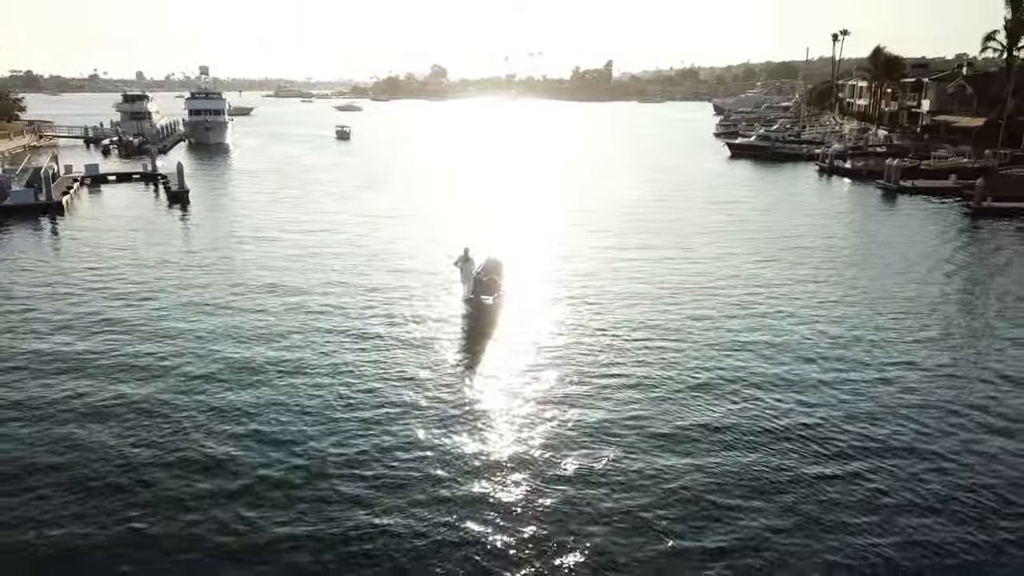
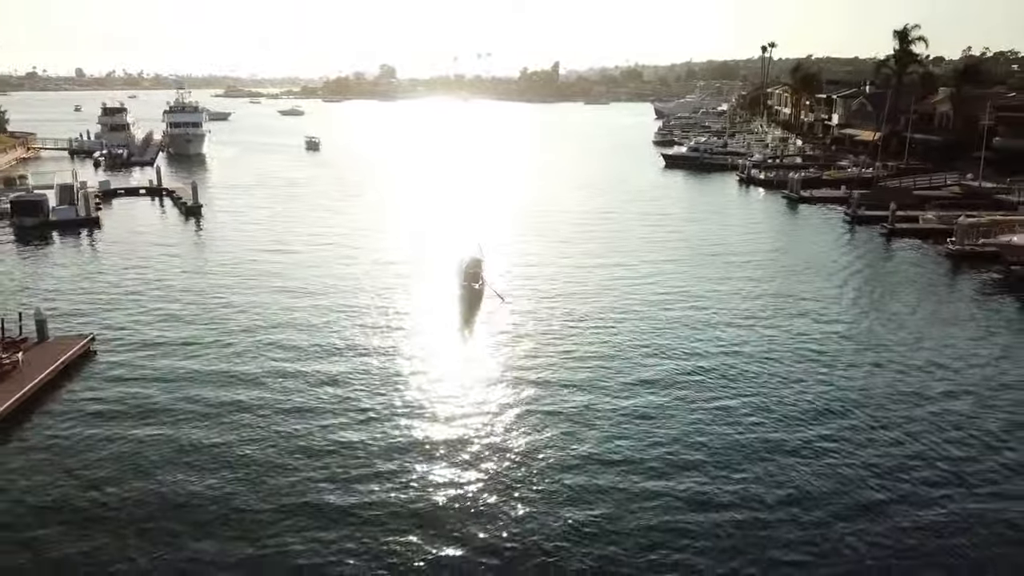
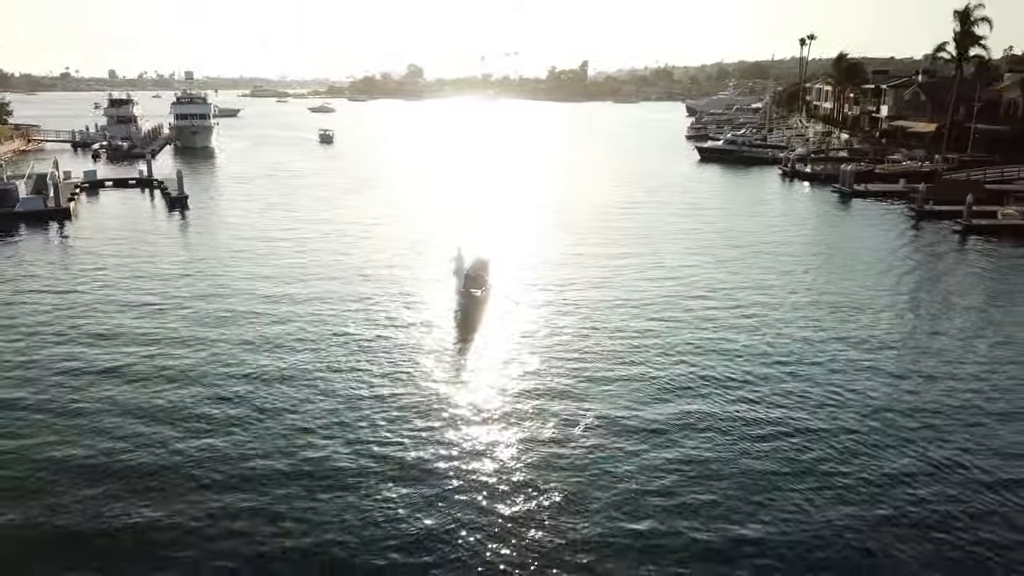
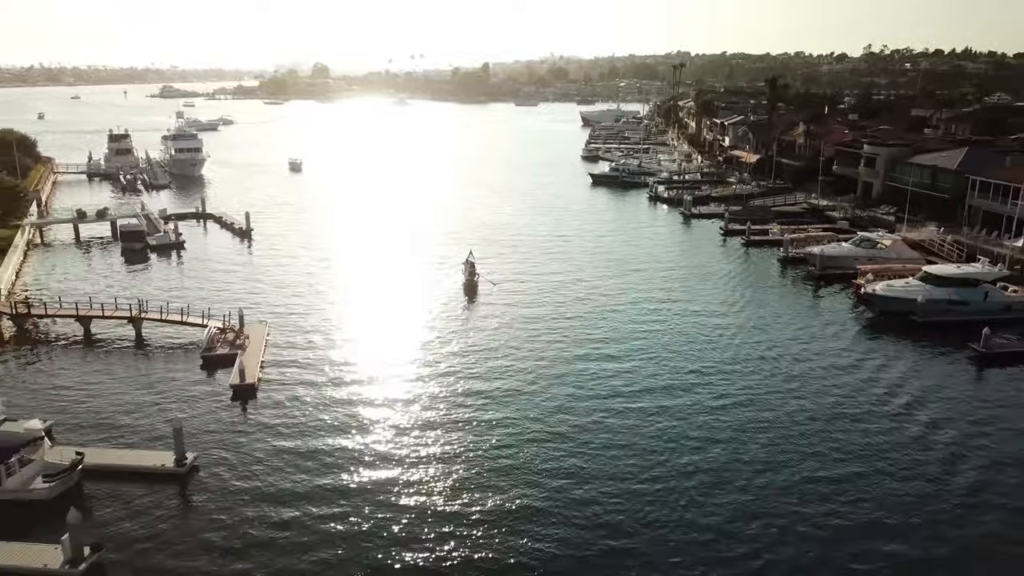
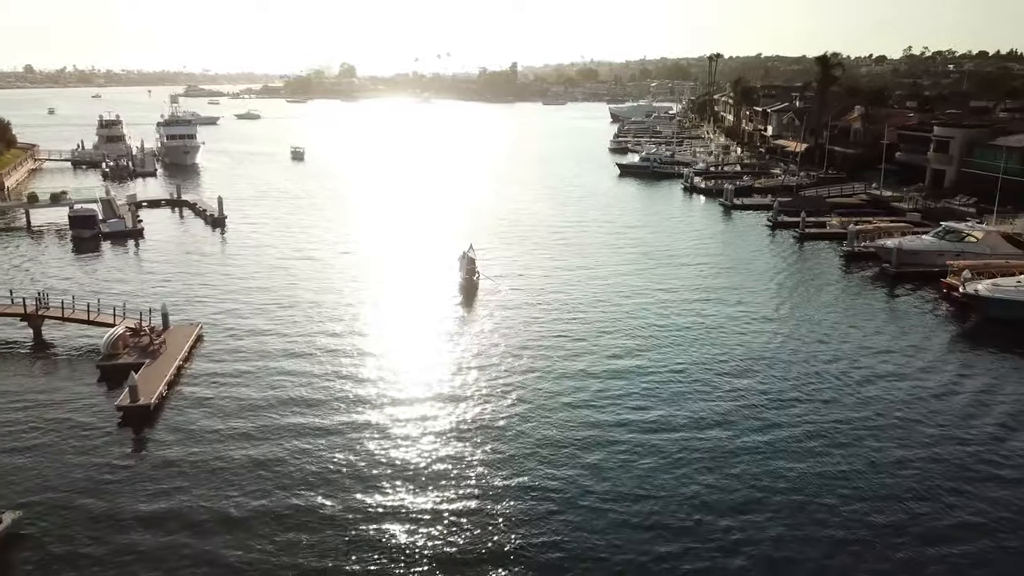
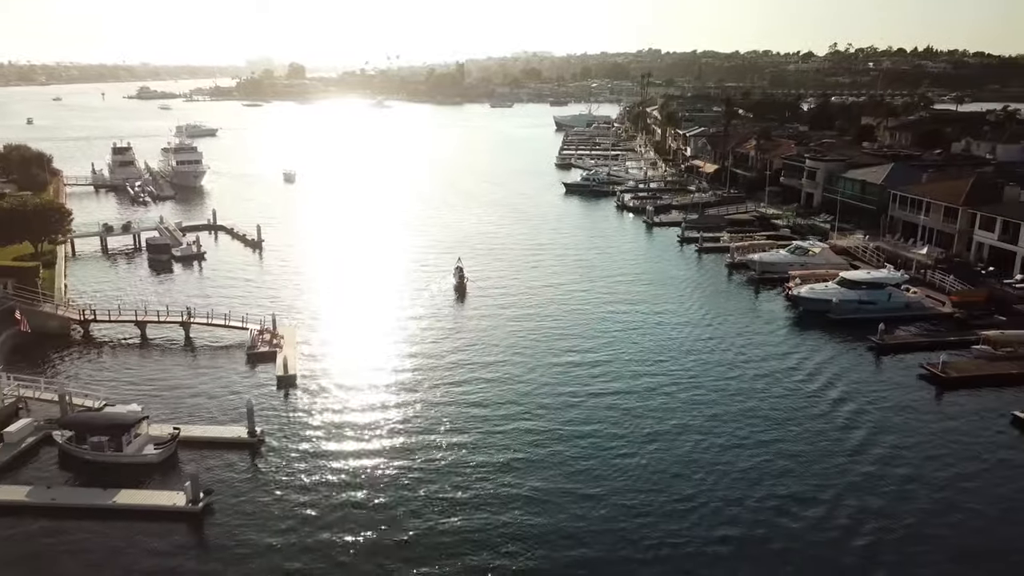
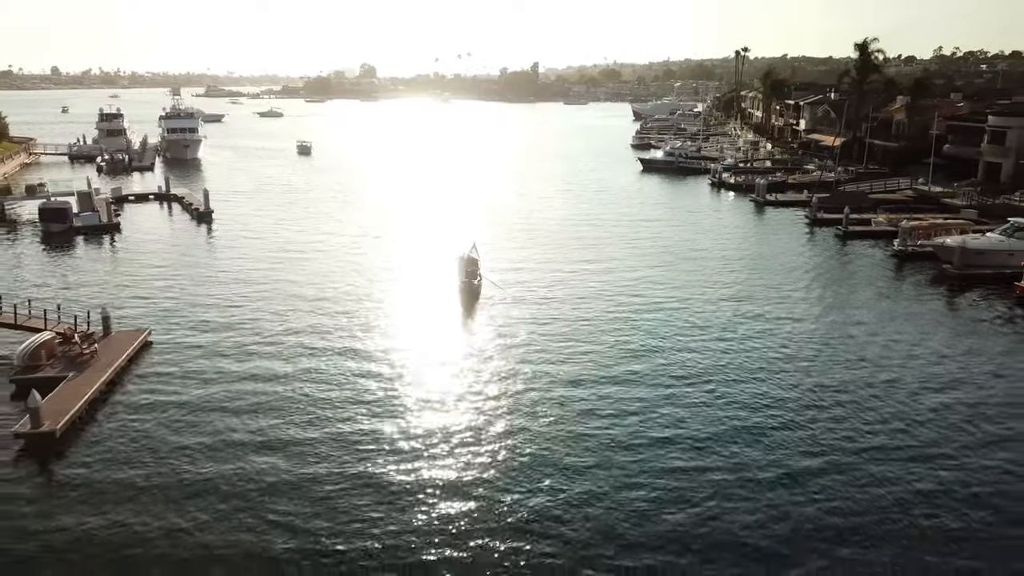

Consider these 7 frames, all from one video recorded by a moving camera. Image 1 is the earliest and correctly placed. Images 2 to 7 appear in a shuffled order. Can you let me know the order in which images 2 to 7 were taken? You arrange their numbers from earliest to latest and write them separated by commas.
3, 2, 7, 5, 4, 6
